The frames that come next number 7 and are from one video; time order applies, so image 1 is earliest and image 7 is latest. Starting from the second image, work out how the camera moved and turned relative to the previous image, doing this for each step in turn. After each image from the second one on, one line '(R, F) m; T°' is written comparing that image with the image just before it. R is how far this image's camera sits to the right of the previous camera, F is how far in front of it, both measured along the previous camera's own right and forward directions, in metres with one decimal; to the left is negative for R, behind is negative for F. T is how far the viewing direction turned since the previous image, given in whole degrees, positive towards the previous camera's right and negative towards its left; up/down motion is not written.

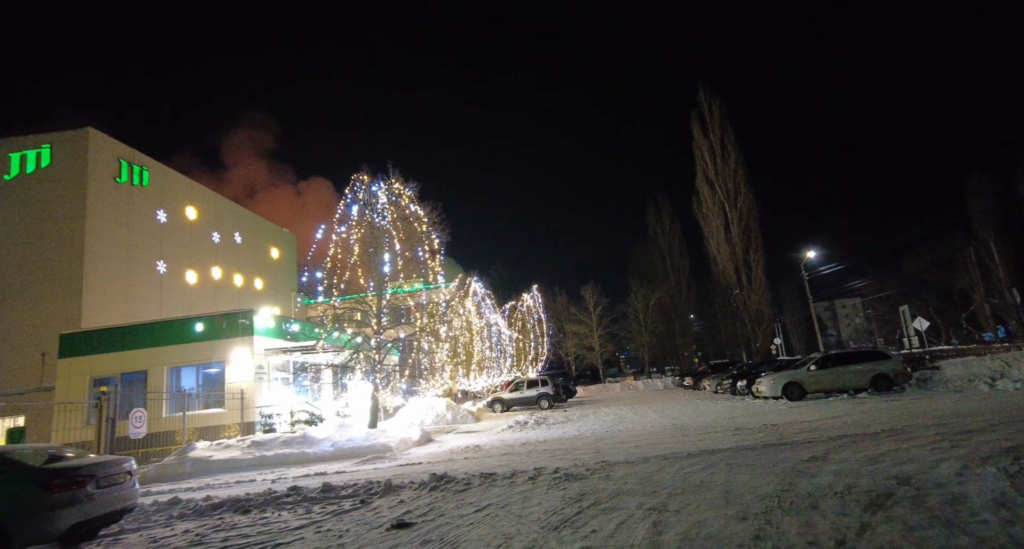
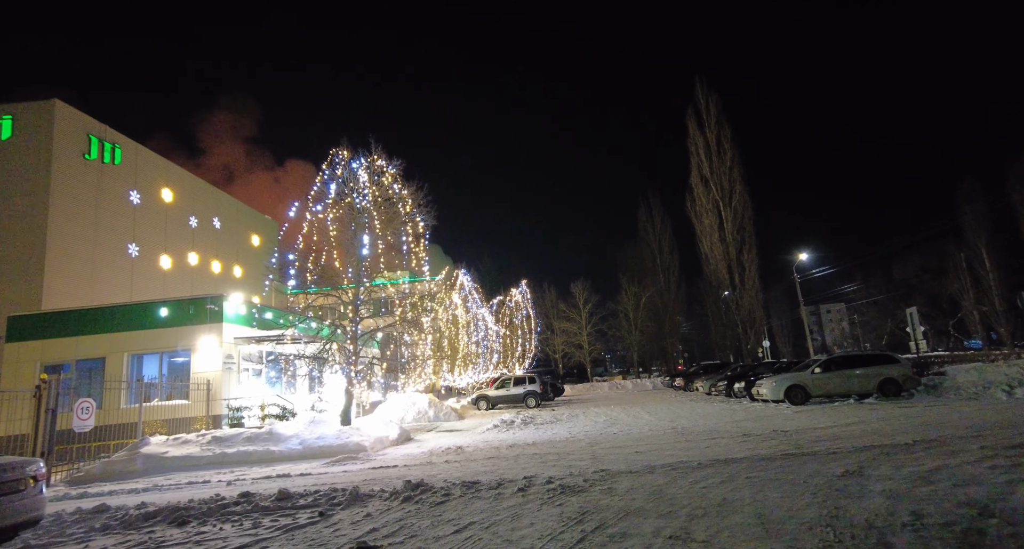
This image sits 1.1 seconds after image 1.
(-0.1, +1.2) m; +1°
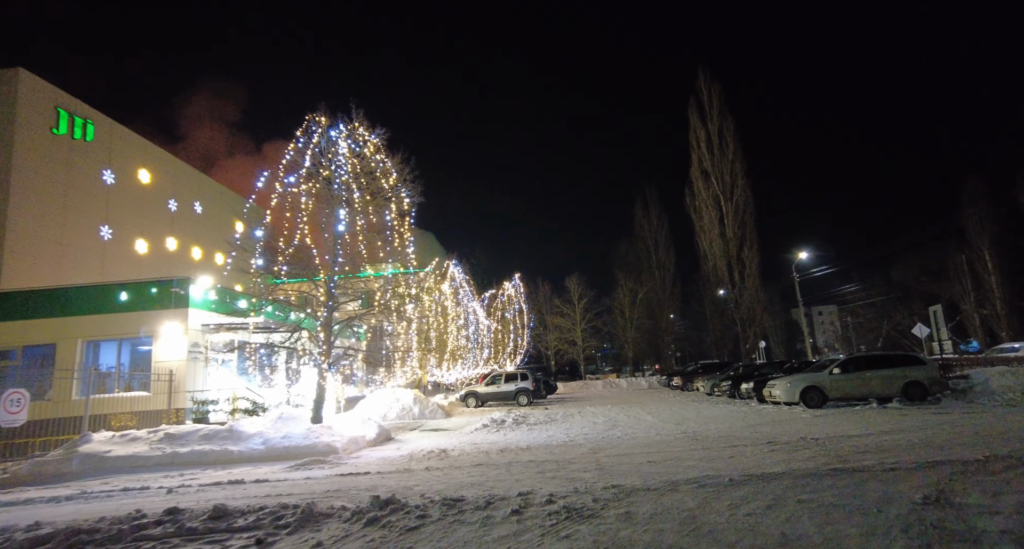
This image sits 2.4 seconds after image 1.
(0.0, +1.6) m; +1°
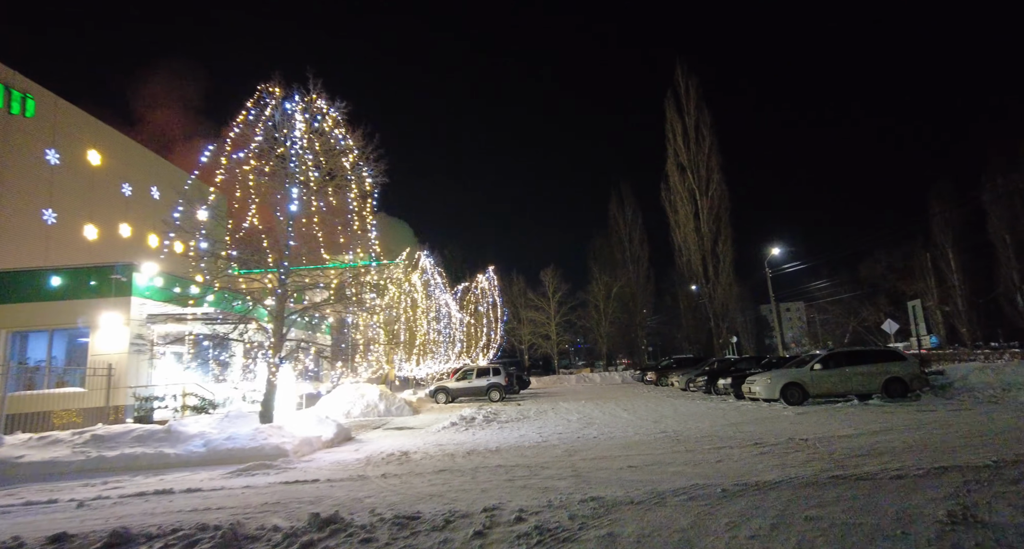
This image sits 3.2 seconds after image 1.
(+0.1, +1.0) m; +3°
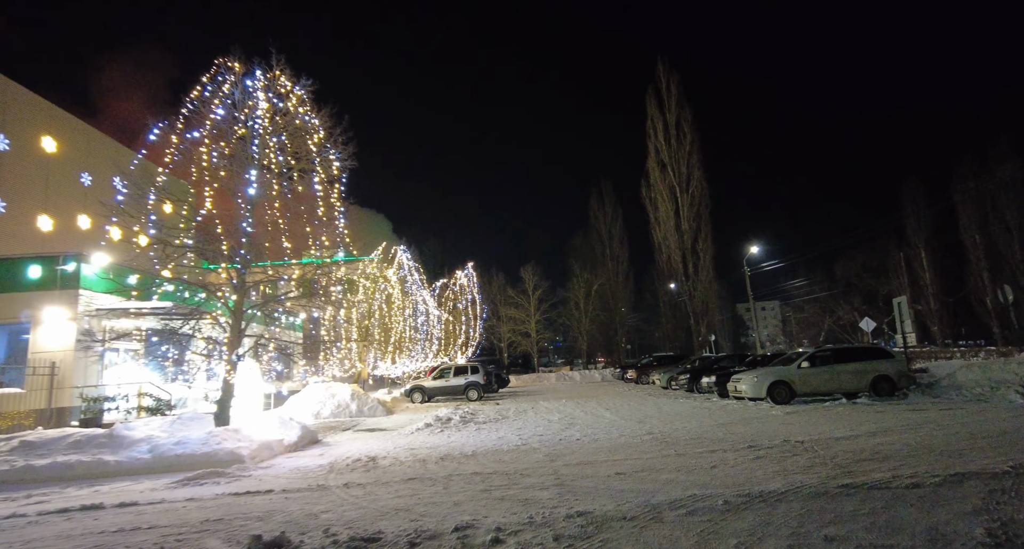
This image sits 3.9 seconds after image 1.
(0.0, +0.8) m; +2°
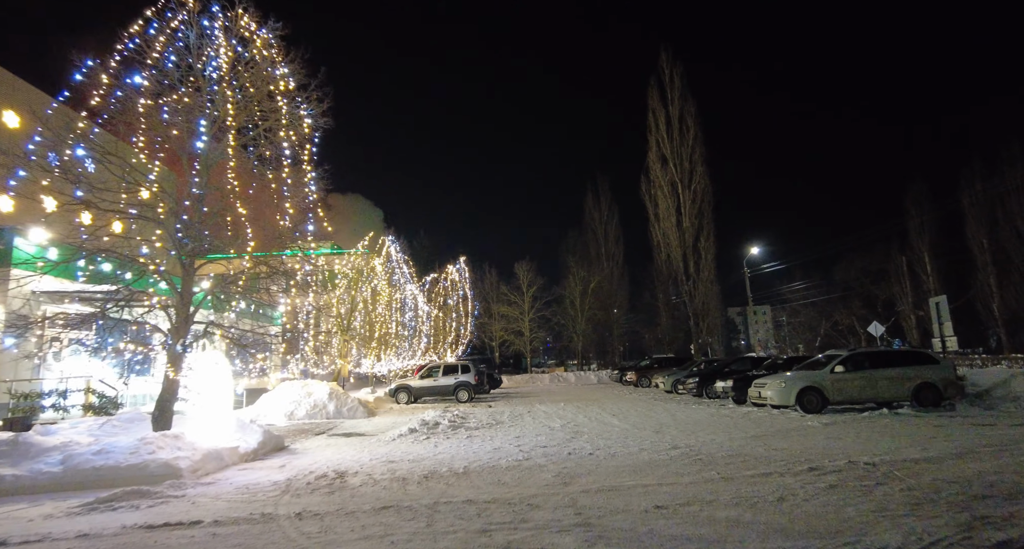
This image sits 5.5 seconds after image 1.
(-0.2, +1.8) m; +1°
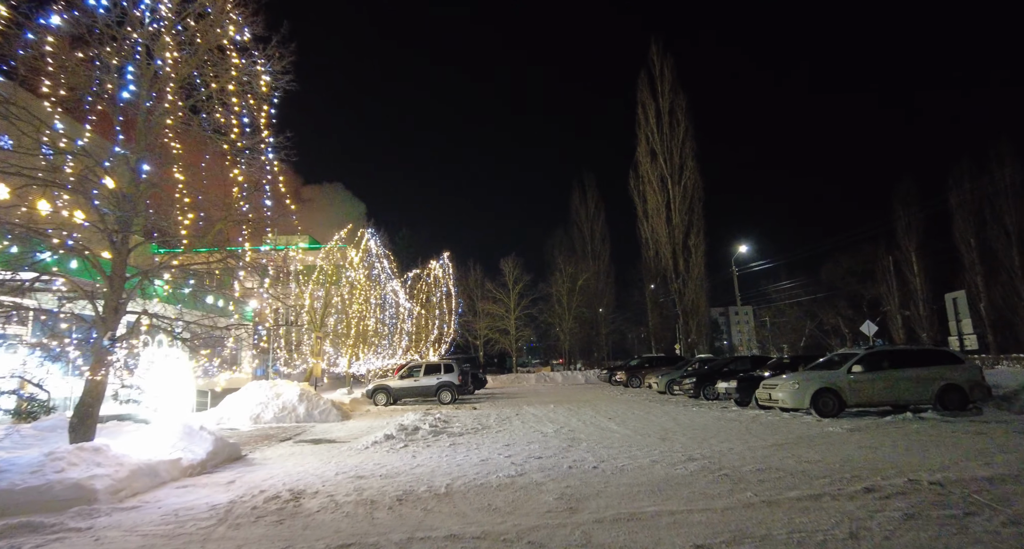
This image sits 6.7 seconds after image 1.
(-0.1, +1.4) m; +2°
